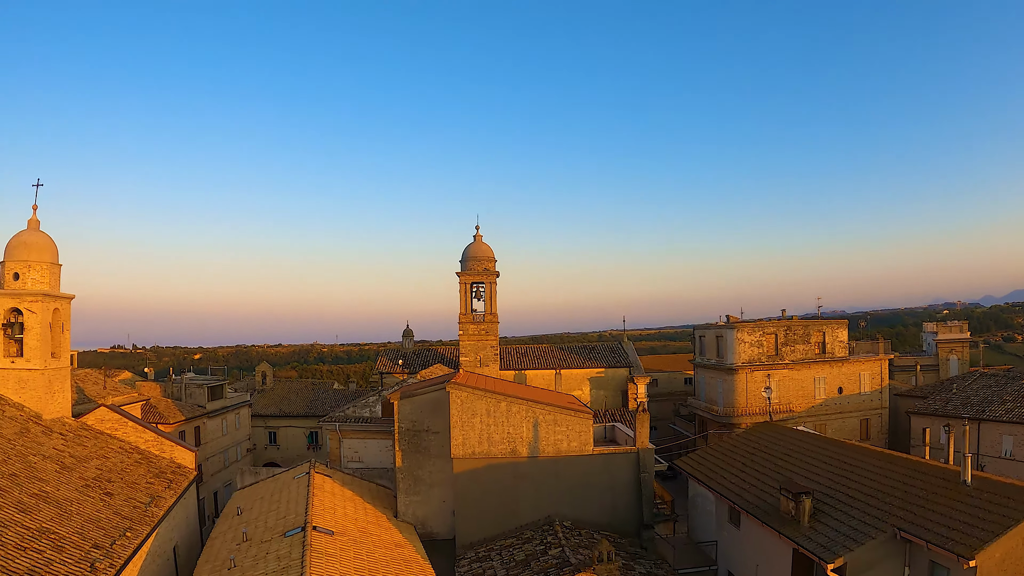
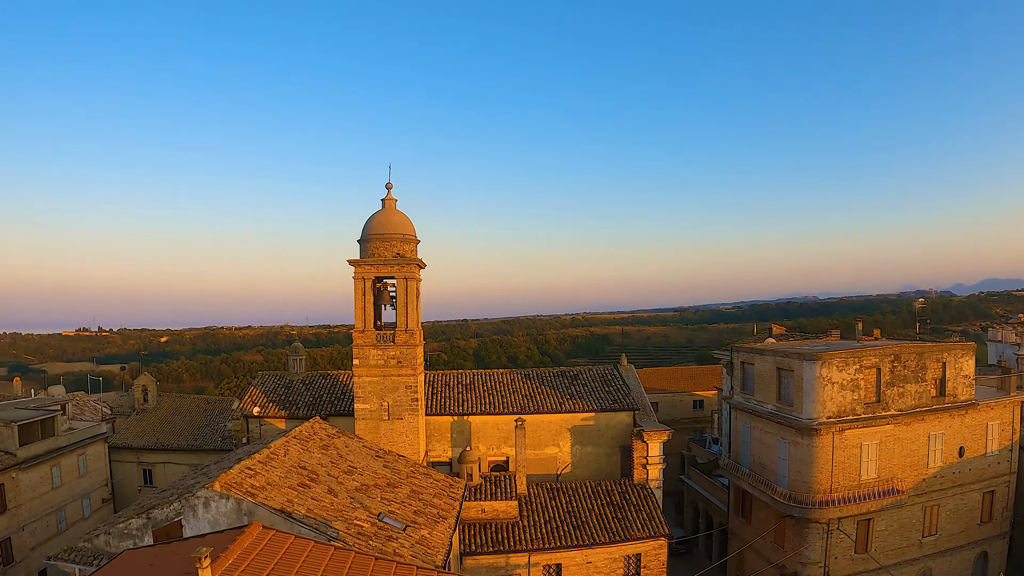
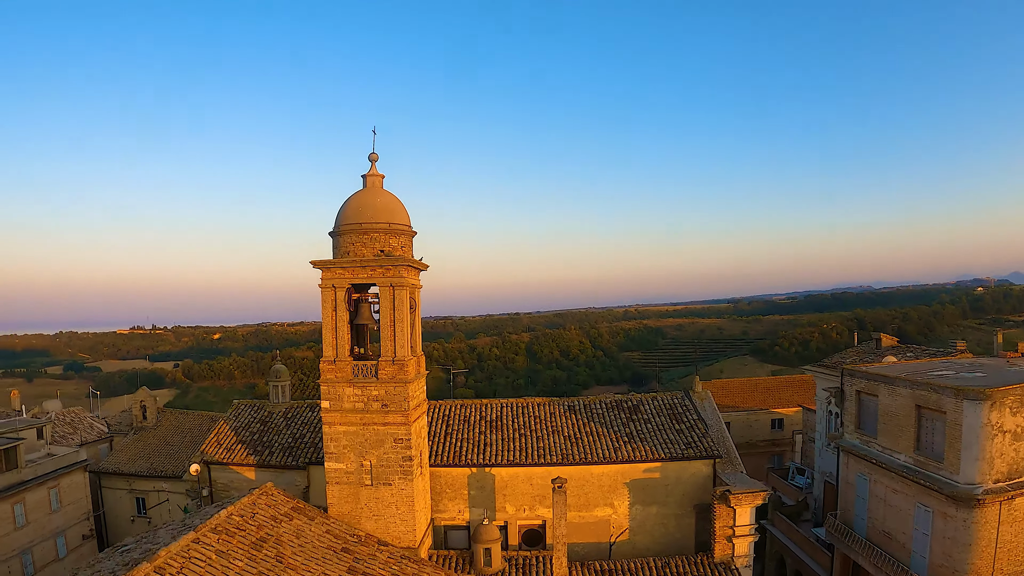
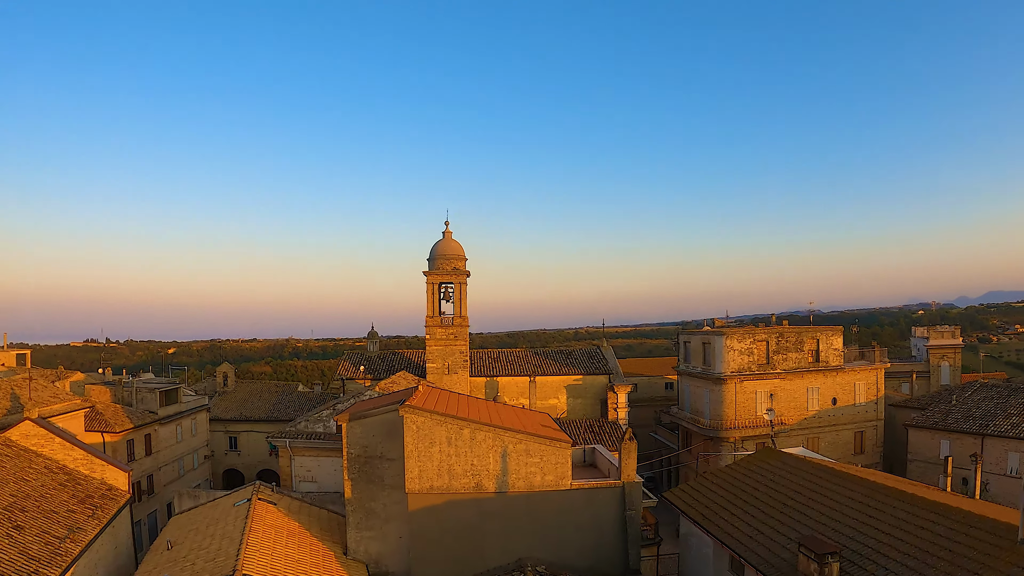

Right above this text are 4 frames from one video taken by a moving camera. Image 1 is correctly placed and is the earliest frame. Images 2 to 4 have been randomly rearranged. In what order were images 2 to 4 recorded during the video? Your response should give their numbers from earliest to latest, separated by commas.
4, 2, 3
